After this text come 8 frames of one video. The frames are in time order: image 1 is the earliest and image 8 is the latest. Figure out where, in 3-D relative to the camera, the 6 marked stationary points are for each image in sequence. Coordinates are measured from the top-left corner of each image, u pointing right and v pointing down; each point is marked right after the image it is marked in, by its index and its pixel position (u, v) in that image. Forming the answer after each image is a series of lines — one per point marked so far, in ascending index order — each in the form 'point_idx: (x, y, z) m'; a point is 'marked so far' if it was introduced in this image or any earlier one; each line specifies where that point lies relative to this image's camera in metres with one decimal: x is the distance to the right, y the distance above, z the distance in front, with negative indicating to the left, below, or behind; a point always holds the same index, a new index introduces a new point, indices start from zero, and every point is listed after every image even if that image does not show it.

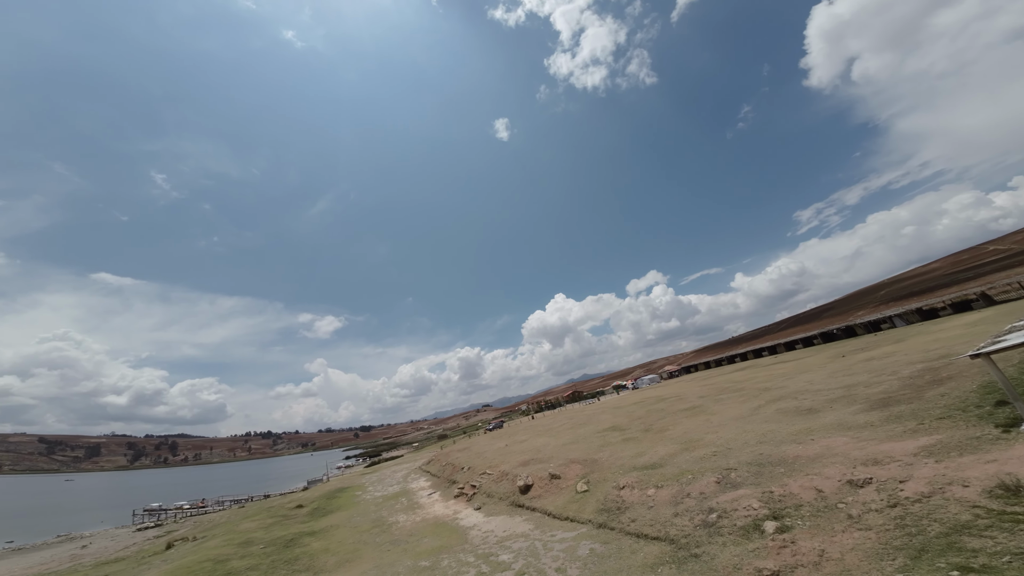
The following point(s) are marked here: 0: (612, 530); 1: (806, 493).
0: (+3.8, -9.3, +13.6) m
1: (+8.9, -6.2, +10.8) m
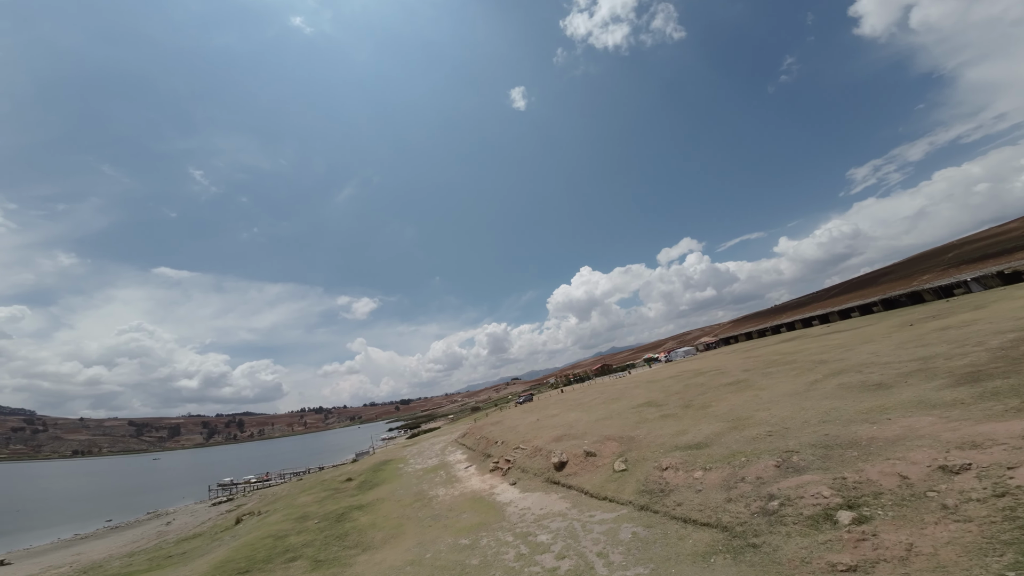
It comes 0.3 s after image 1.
0: (+5.2, -8.2, +12.8) m
1: (+9.9, -5.1, +9.4) m
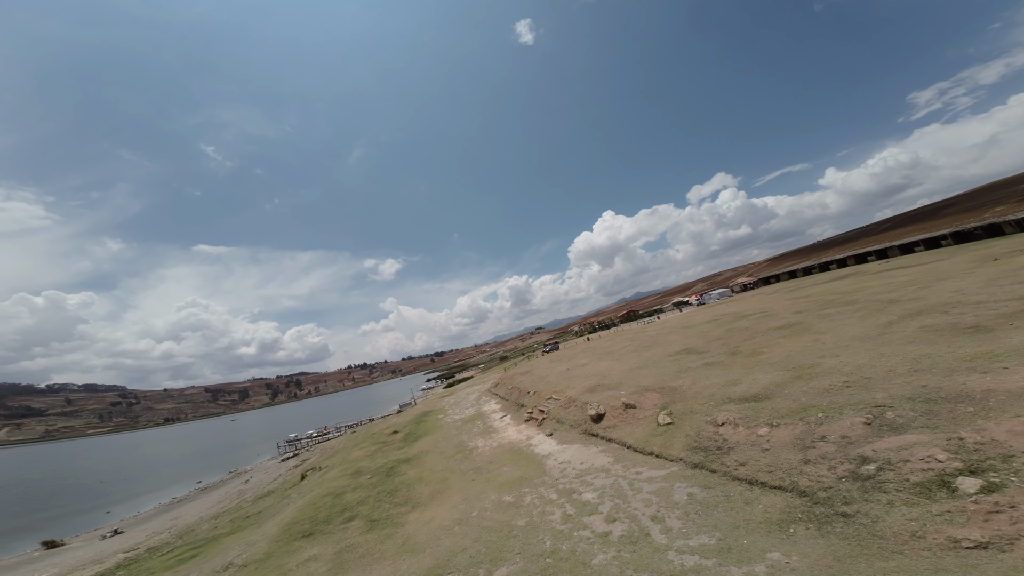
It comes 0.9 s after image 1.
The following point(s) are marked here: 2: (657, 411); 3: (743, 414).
0: (+6.7, -6.1, +11.8) m
1: (+11.0, -3.3, +7.7) m
2: (+7.3, -6.1, +17.7) m
3: (+8.6, -4.7, +13.2) m
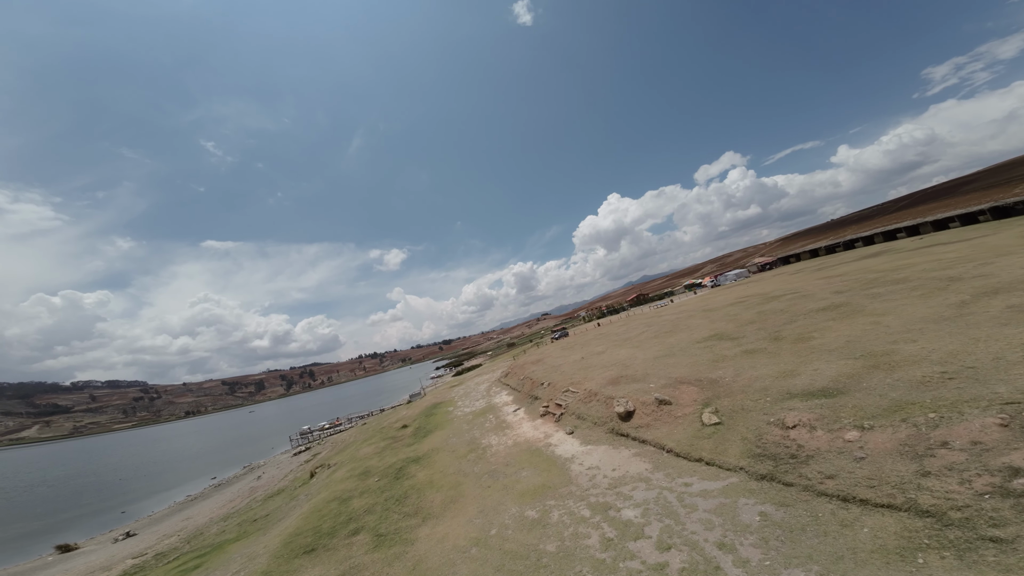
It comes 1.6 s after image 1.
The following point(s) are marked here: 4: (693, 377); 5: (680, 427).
0: (+7.4, -5.4, +9.6) m
1: (+11.7, -2.7, +5.4) m
2: (+8.1, -5.2, +15.5) m
3: (+9.3, -3.9, +10.9) m
4: (+9.5, -4.7, +18.6) m
5: (+7.2, -5.9, +15.2) m
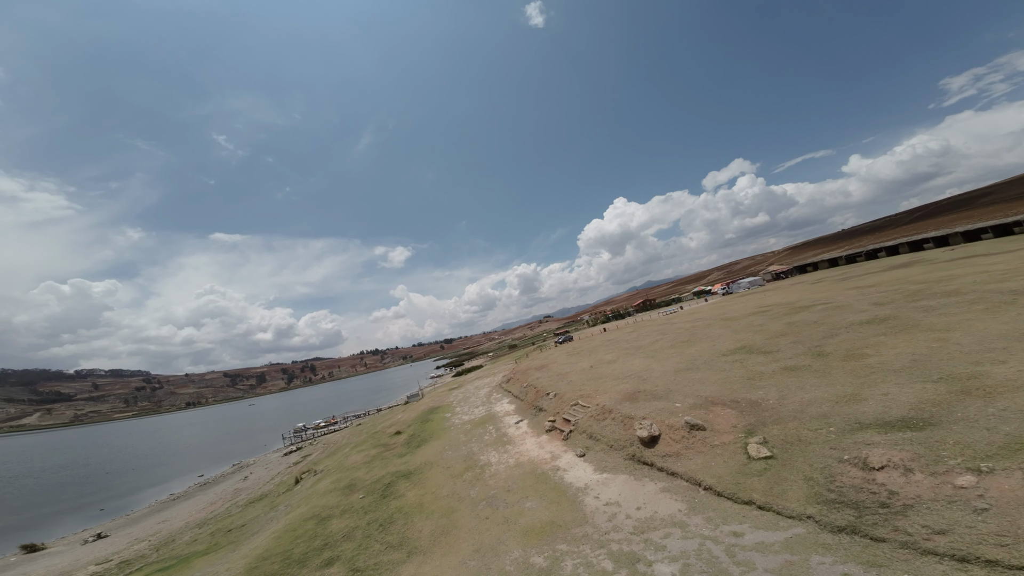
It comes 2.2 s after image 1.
0: (+7.6, -5.6, +7.2) m
1: (+11.8, -3.0, +2.9) m
2: (+8.3, -5.4, +13.0) m
3: (+9.5, -4.1, +8.4) m
4: (+9.7, -4.9, +16.1) m
5: (+7.3, -6.1, +12.7) m
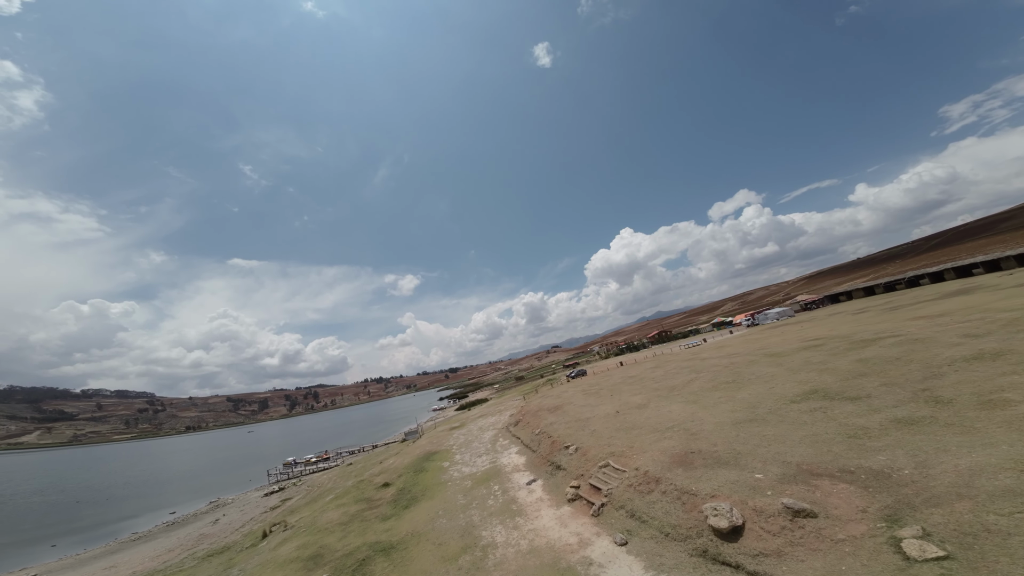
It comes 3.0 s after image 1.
0: (+7.9, -5.8, +2.3) m
1: (+12.1, -2.9, -1.8) m
2: (+8.8, -6.1, +8.2) m
3: (+9.9, -4.5, +3.7) m
4: (+10.2, -5.9, +11.2) m
5: (+7.7, -6.7, +7.8) m
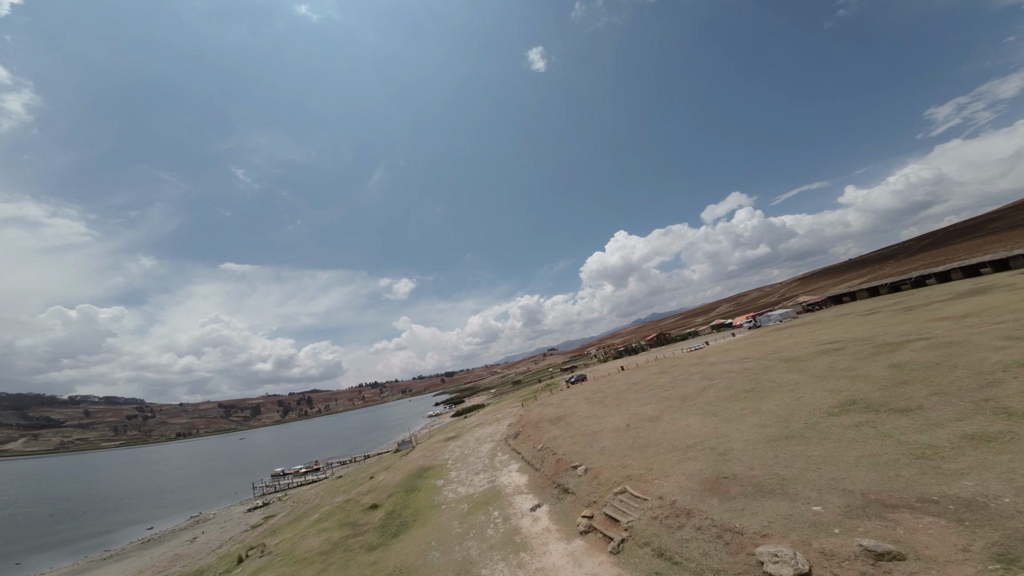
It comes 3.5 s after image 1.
0: (+8.2, -5.7, +0.1) m
1: (+12.5, -2.7, -4.0) m
2: (+9.0, -6.1, +6.0) m
3: (+10.2, -4.4, +1.5) m
4: (+10.4, -5.9, +9.0) m
5: (+8.0, -6.7, +5.5) m
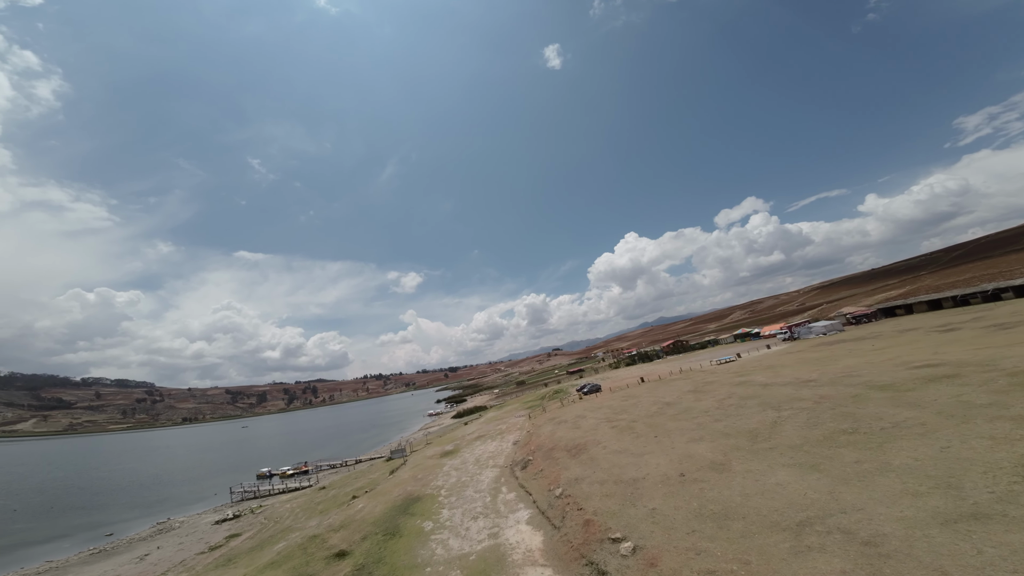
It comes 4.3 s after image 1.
0: (+8.5, -5.8, -6.3) m
1: (+12.8, -3.0, -10.4) m
2: (+9.4, -6.2, -0.4) m
3: (+10.6, -4.5, -4.9) m
4: (+10.8, -6.0, +2.7) m
5: (+8.4, -6.7, -0.8) m
